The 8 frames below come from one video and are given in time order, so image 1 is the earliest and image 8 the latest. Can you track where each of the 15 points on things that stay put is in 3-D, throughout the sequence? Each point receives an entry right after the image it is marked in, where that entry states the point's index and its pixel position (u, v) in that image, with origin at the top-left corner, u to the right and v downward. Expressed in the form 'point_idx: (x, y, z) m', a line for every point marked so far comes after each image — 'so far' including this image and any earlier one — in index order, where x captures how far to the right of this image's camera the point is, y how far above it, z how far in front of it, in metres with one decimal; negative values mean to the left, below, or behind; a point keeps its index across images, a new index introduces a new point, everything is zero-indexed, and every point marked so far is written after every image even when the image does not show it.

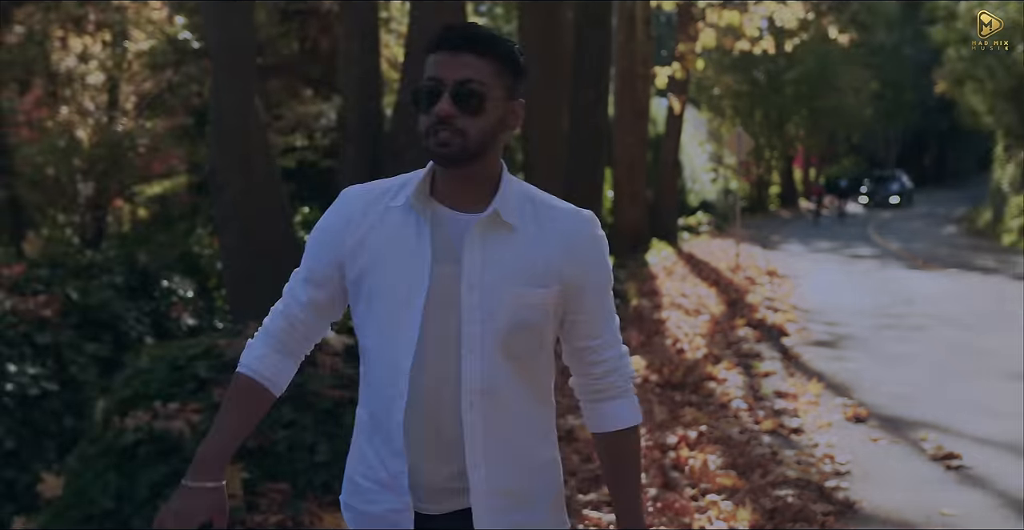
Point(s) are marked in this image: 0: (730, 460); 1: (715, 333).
0: (+1.3, -1.1, +7.3) m
1: (+2.1, -0.7, +13.3) m
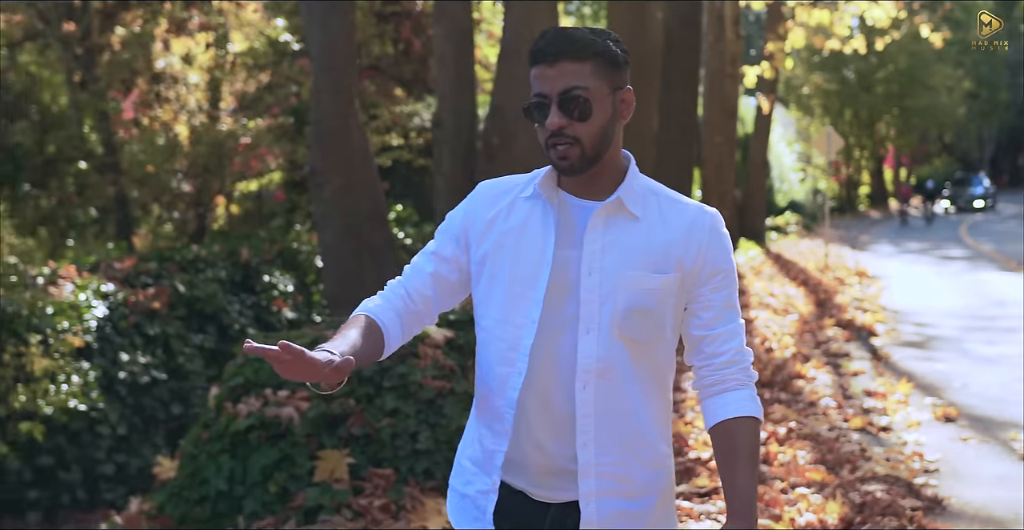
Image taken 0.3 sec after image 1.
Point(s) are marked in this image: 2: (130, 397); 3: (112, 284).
0: (+1.8, -1.1, +7.5) m
1: (+3.0, -0.7, +13.3) m
2: (-2.7, -0.9, +9.0) m
3: (-2.9, -0.1, +9.4) m
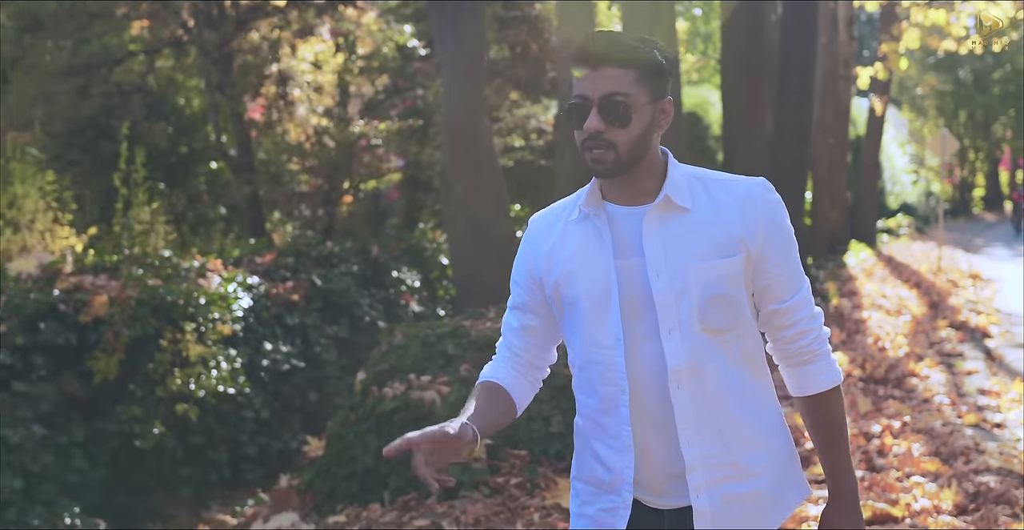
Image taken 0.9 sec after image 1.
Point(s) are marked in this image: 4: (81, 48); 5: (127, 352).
0: (+2.5, -1.1, +7.7) m
1: (+4.3, -0.7, +13.4) m
2: (-1.8, -0.9, +9.6) m
3: (-2.0, -0.1, +10.0) m
4: (-4.9, +2.4, +14.3) m
5: (-2.5, -0.6, +8.4) m
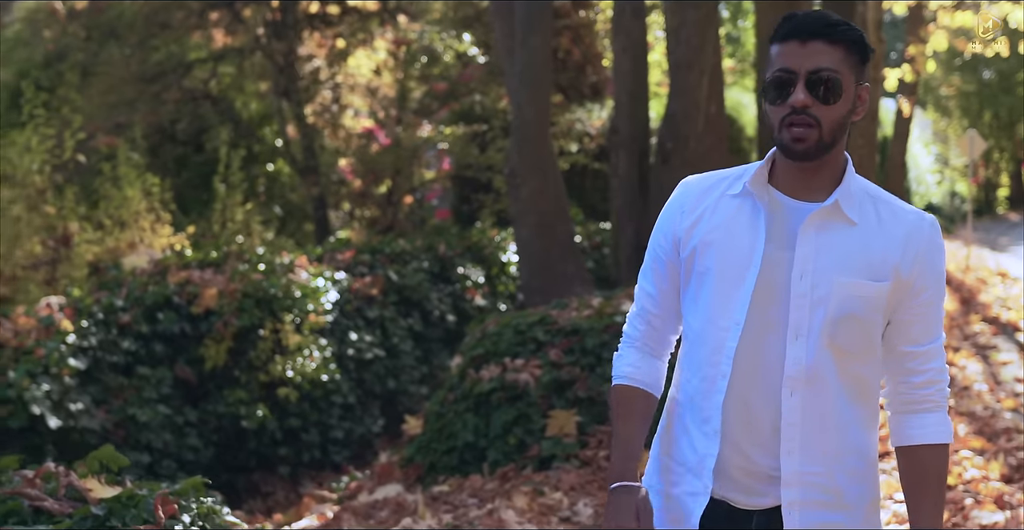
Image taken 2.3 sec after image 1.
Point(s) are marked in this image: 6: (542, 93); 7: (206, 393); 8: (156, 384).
0: (+3.0, -1.1, +8.4) m
1: (+4.8, -0.7, +14.1) m
2: (-1.3, -0.9, +10.4) m
3: (-1.4, -0.1, +10.8) m
4: (-4.3, +2.5, +15.1) m
5: (-2.0, -0.5, +9.1) m
6: (+0.3, +1.4, +10.9) m
7: (-2.1, -0.9, +9.0) m
8: (-2.3, -0.8, +8.4) m
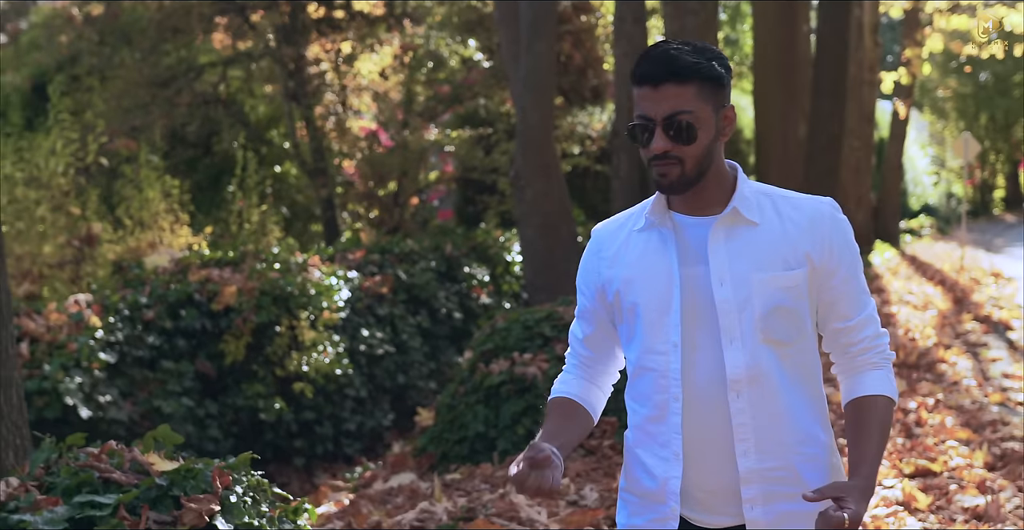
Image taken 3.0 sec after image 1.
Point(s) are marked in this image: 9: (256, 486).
0: (+3.1, -1.1, +8.8) m
1: (+4.9, -0.7, +14.5) m
2: (-1.2, -0.9, +10.7) m
3: (-1.4, -0.1, +11.2) m
4: (-4.2, +2.5, +15.5) m
5: (-1.9, -0.5, +9.5) m
6: (+0.3, +1.5, +11.3) m
7: (-2.1, -0.9, +9.3) m
8: (-2.3, -0.8, +8.8) m
9: (-0.8, -0.7, +4.0) m
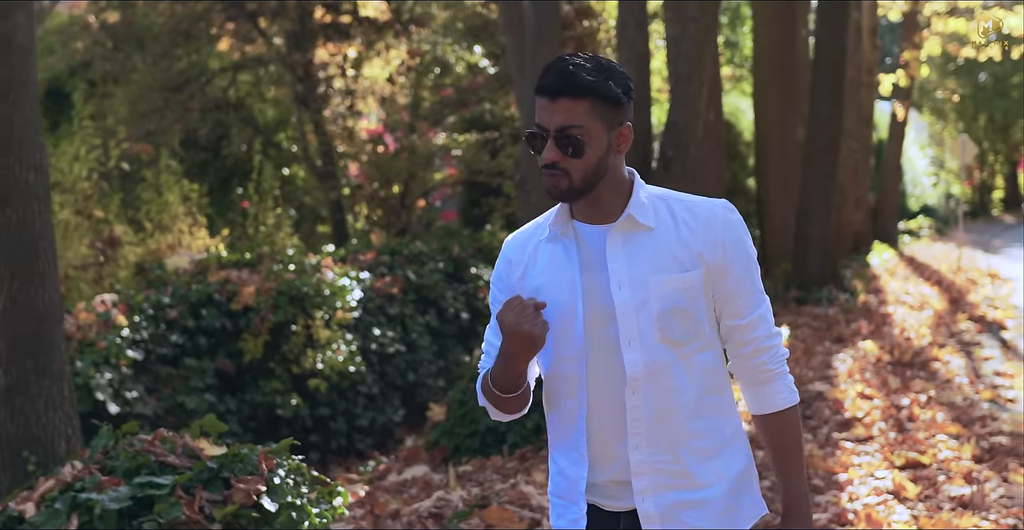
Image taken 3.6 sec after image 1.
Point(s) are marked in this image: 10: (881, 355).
0: (+3.2, -1.1, +9.1) m
1: (+5.0, -0.7, +14.9) m
2: (-1.2, -0.9, +11.1) m
3: (-1.3, -0.1, +11.5) m
4: (-4.2, +2.5, +15.8) m
5: (-1.9, -0.5, +9.8) m
6: (+0.4, +1.4, +11.7) m
7: (-2.0, -0.9, +9.7) m
8: (-2.2, -0.8, +9.1) m
9: (-0.7, -0.7, +4.4) m
10: (+3.5, -0.9, +12.2) m
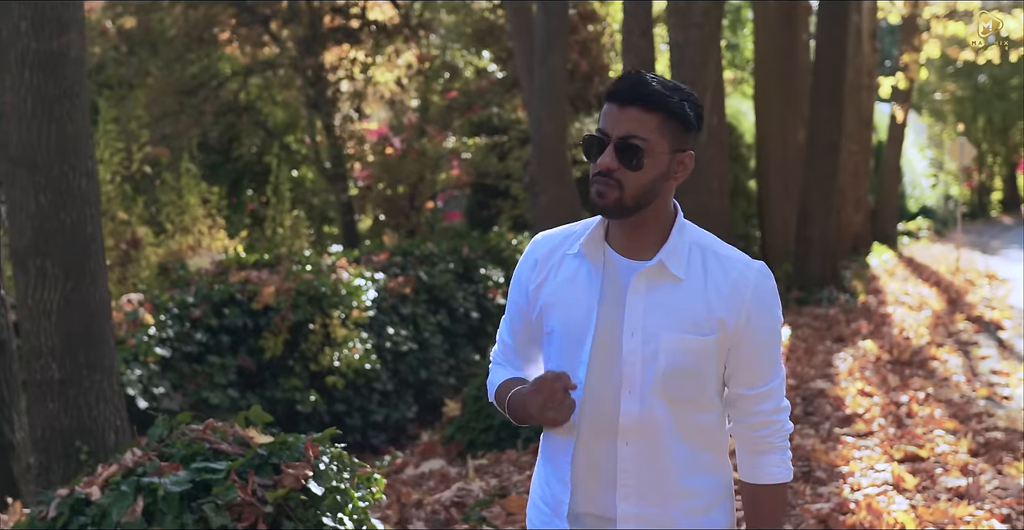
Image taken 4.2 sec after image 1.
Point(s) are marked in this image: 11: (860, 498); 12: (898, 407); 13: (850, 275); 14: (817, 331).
0: (+3.2, -1.1, +9.4) m
1: (+5.0, -0.7, +15.2) m
2: (-1.1, -0.9, +11.4) m
3: (-1.2, -0.1, +11.8) m
4: (-4.1, +2.5, +16.2) m
5: (-1.8, -0.5, +10.2) m
6: (+0.5, +1.4, +12.0) m
7: (-1.9, -0.9, +10.0) m
8: (-2.1, -0.8, +9.4) m
9: (-0.6, -0.7, +4.7) m
10: (+3.6, -0.9, +12.5) m
11: (+1.8, -1.2, +6.7) m
12: (+2.9, -1.1, +9.7) m
13: (+5.3, -0.2, +19.9) m
14: (+3.4, -0.7, +14.3) m
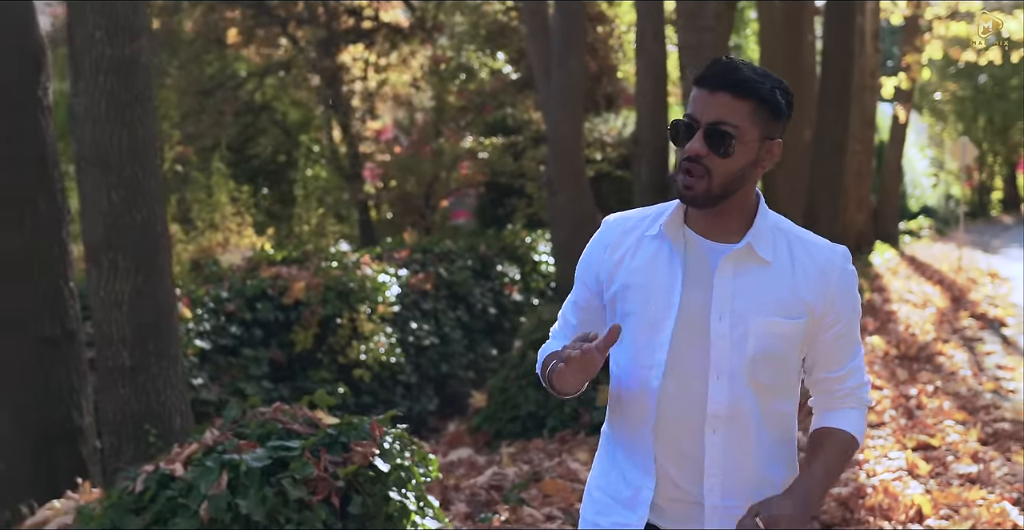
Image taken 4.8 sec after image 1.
0: (+3.4, -1.1, +9.8) m
1: (+5.2, -0.7, +15.5) m
2: (-0.9, -0.8, +11.8) m
3: (-1.1, 0.0, +12.2) m
4: (-3.9, +2.5, +16.5) m
5: (-1.6, -0.5, +10.5) m
6: (+0.6, +1.5, +12.3) m
7: (-1.8, -0.9, +10.3) m
8: (-1.9, -0.7, +9.8) m
9: (-0.5, -0.7, +5.0) m
10: (+3.8, -0.8, +12.9) m
11: (+2.0, -1.2, +7.0) m
12: (+3.1, -1.1, +10.1) m
13: (+5.4, -0.1, +20.2) m
14: (+3.6, -0.7, +14.6) m
